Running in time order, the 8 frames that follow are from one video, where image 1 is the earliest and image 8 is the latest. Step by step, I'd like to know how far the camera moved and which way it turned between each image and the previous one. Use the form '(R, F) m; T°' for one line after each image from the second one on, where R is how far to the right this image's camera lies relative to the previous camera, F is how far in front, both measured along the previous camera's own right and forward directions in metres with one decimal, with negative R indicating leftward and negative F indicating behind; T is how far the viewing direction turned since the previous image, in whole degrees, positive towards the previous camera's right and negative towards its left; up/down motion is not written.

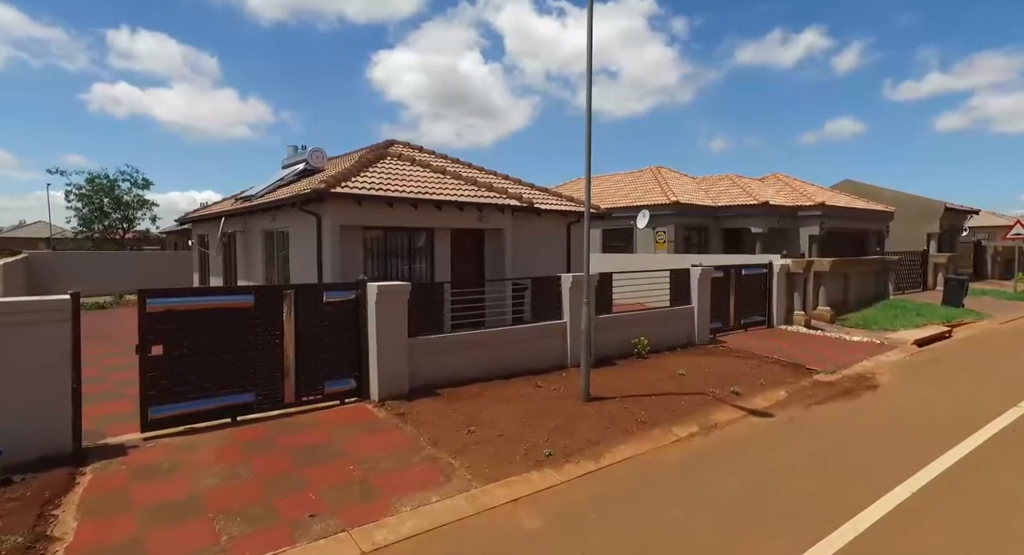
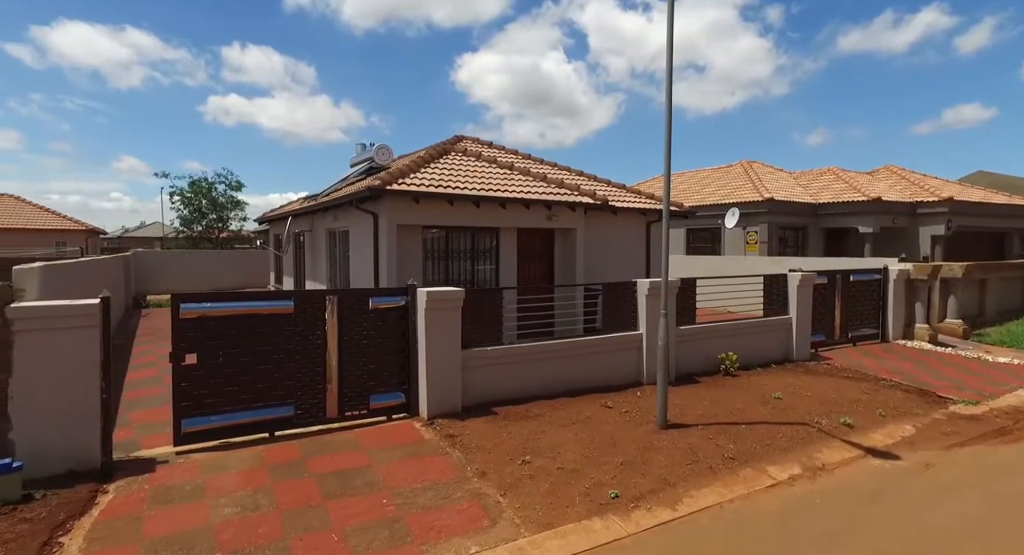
(+0.2, +0.9) m; -8°
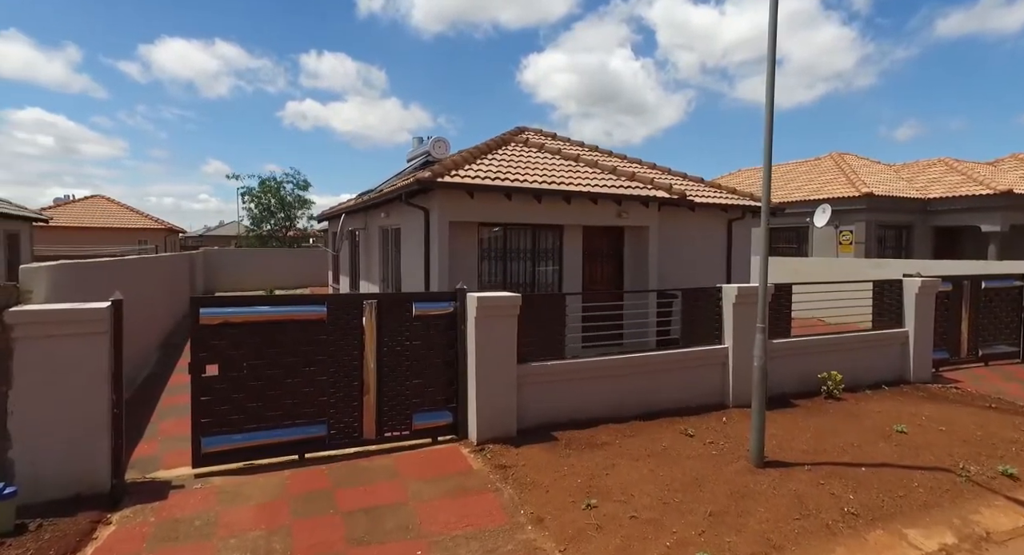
(0.0, +1.0) m; -6°
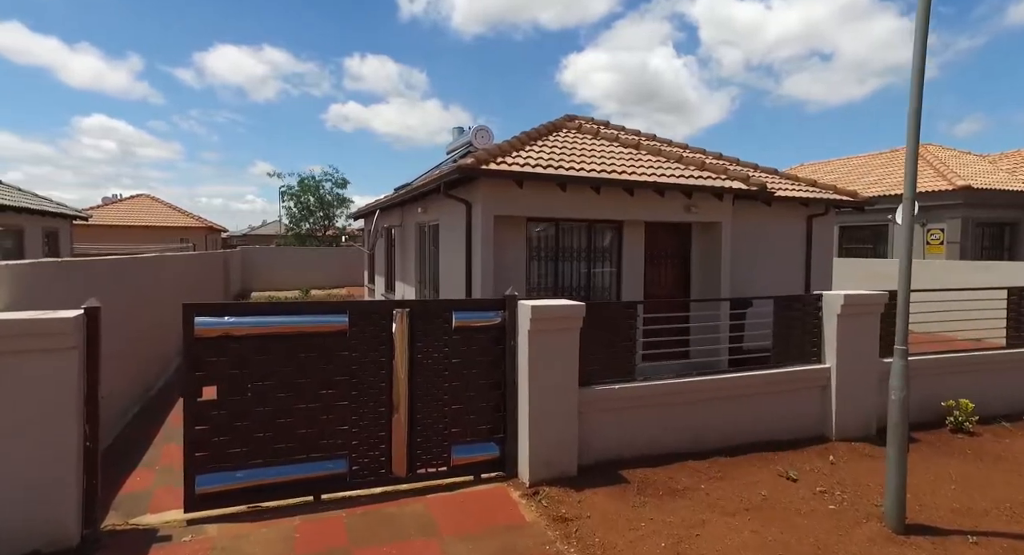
(-0.2, +1.1) m; -4°
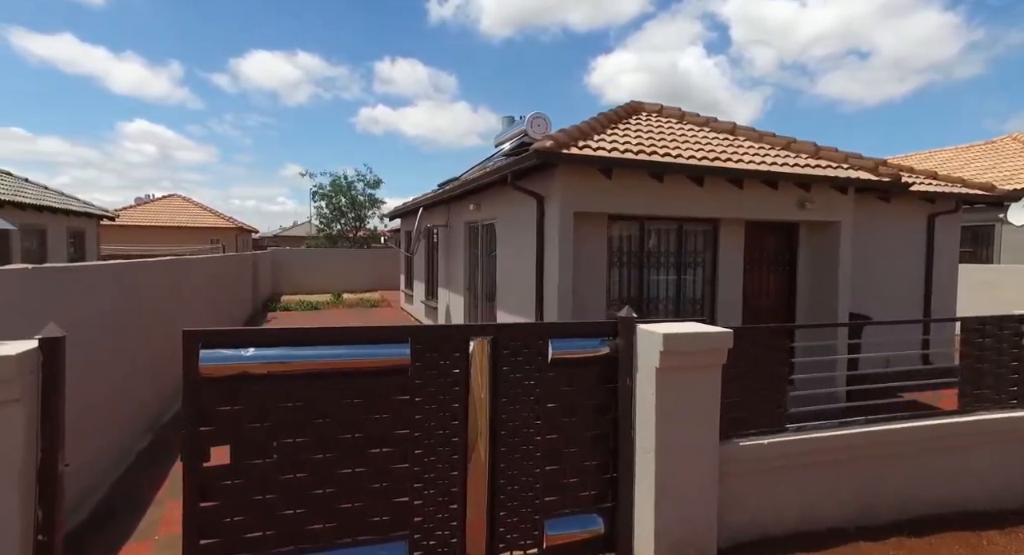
(-0.6, +1.3) m; -3°
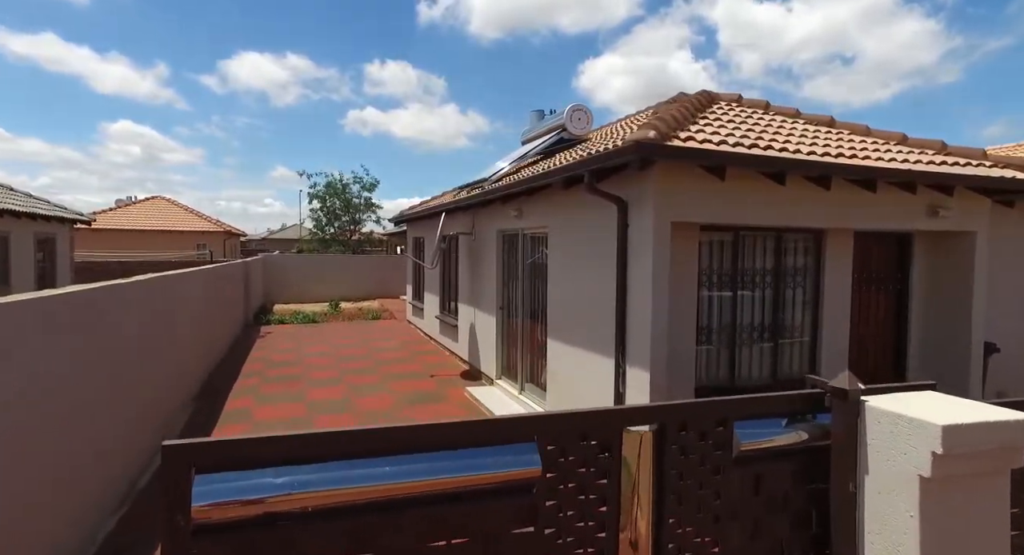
(-0.7, +1.3) m; +1°
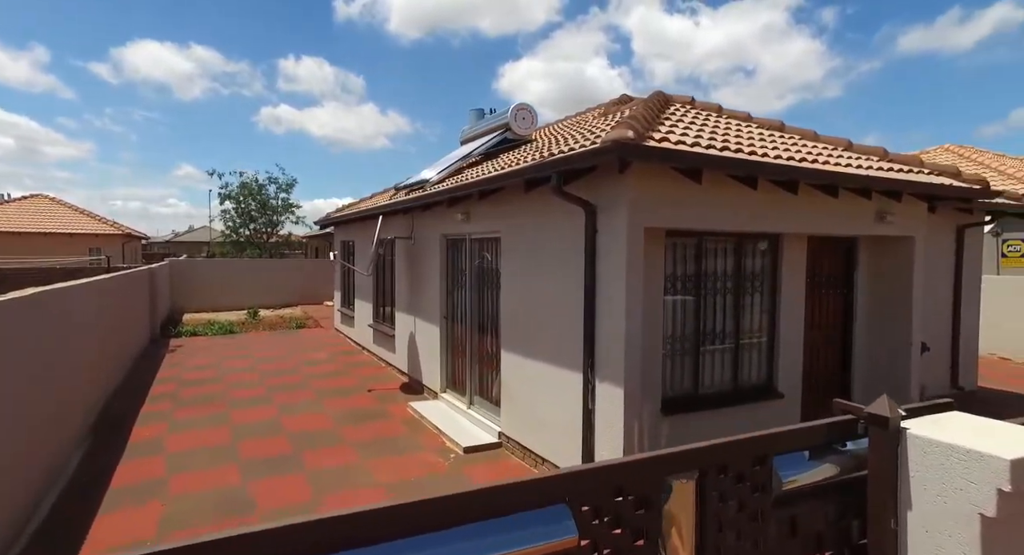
(-0.3, +0.4) m; +8°
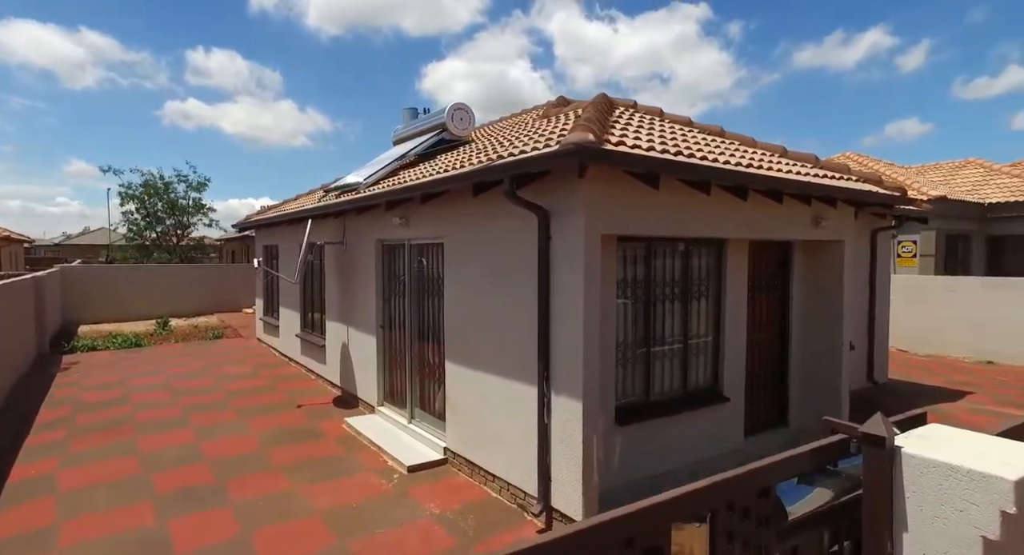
(-0.2, +0.3) m; +7°
